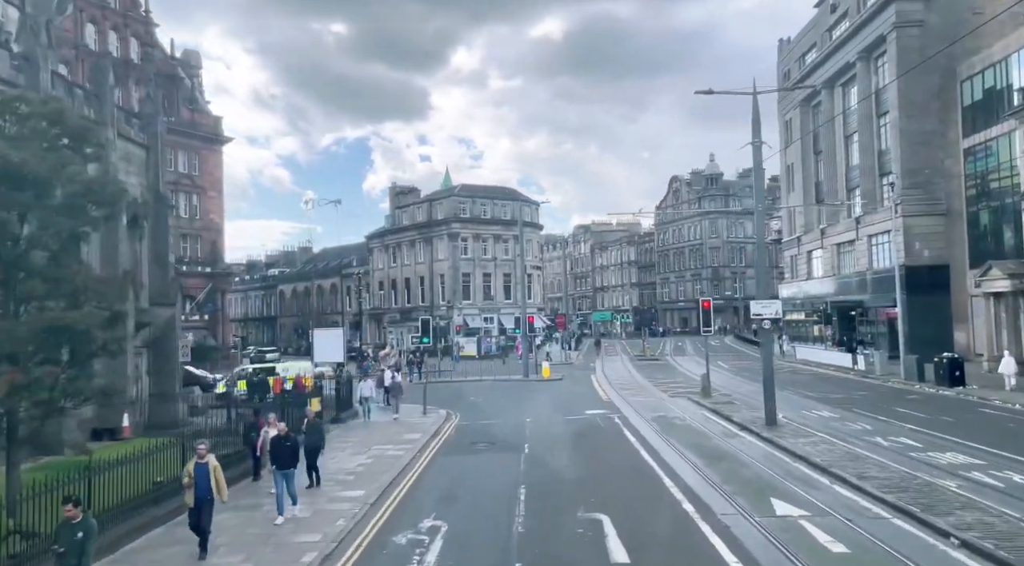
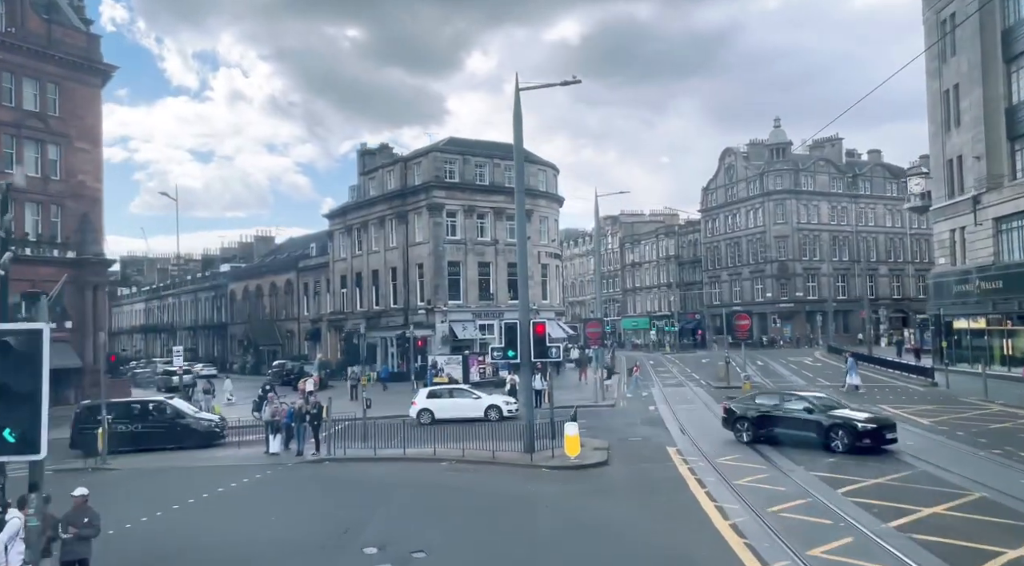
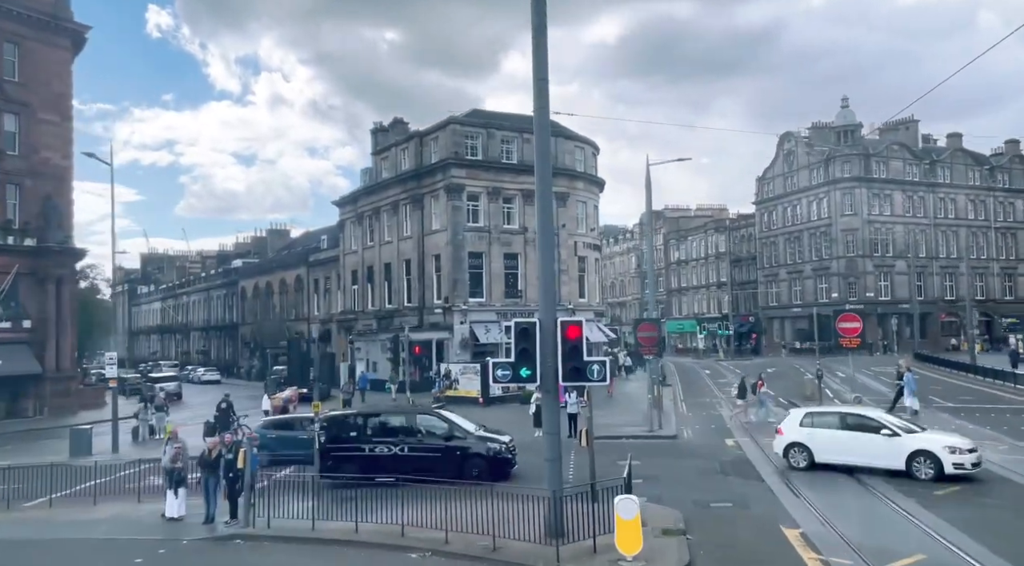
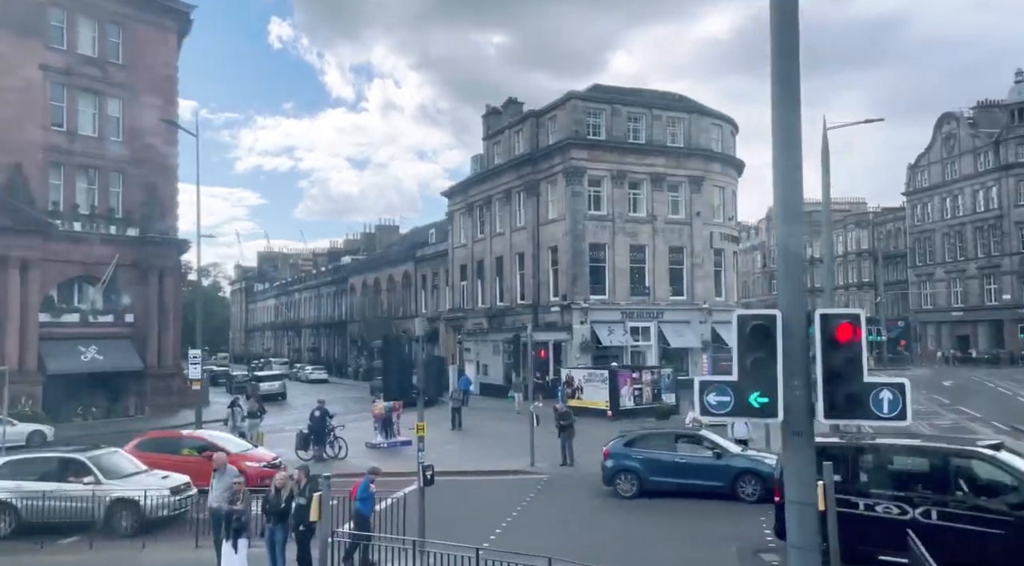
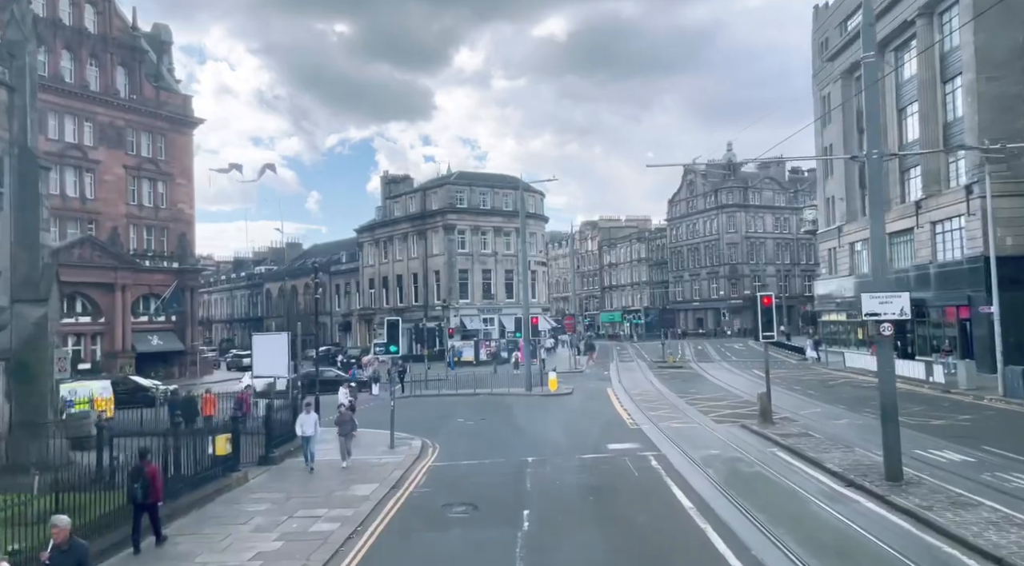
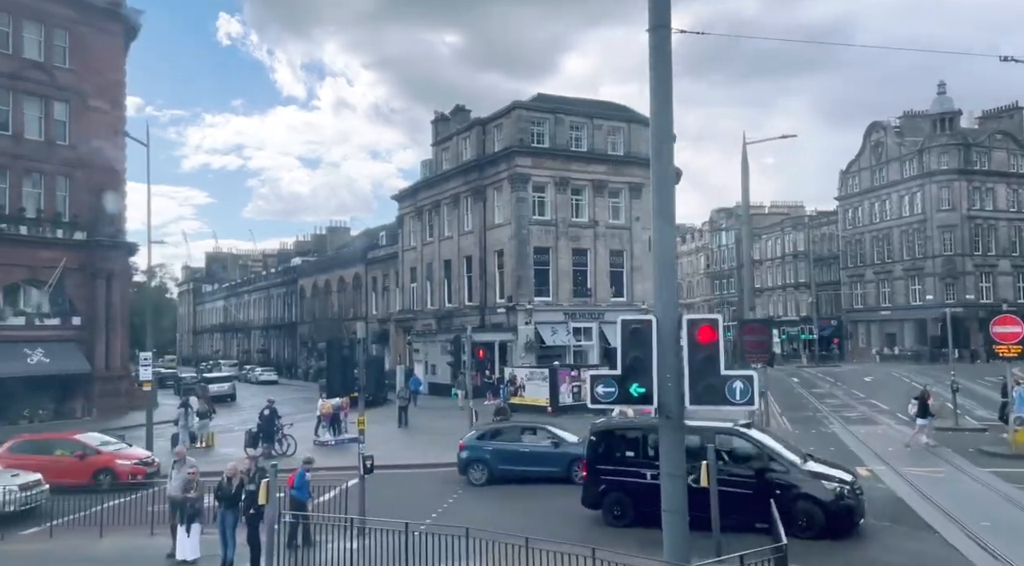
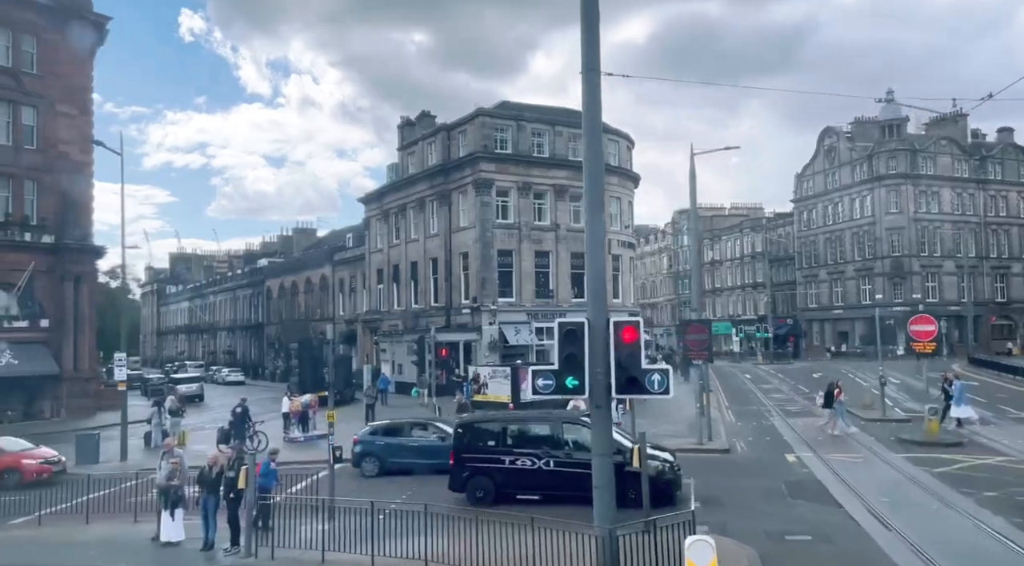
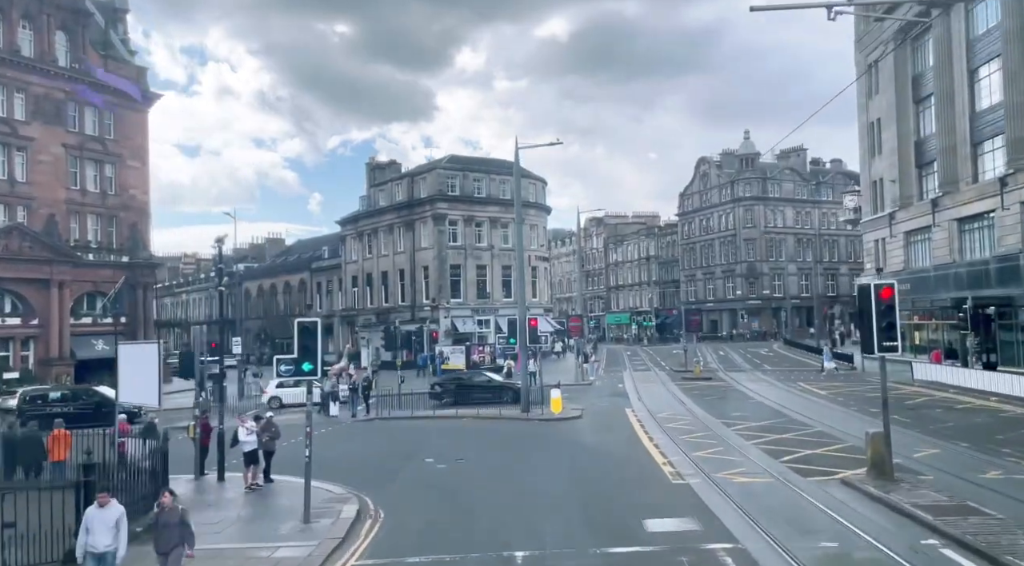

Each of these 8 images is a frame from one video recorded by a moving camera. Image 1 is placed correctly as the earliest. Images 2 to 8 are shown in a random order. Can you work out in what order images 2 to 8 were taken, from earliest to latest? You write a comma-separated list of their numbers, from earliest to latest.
5, 8, 2, 3, 7, 6, 4
